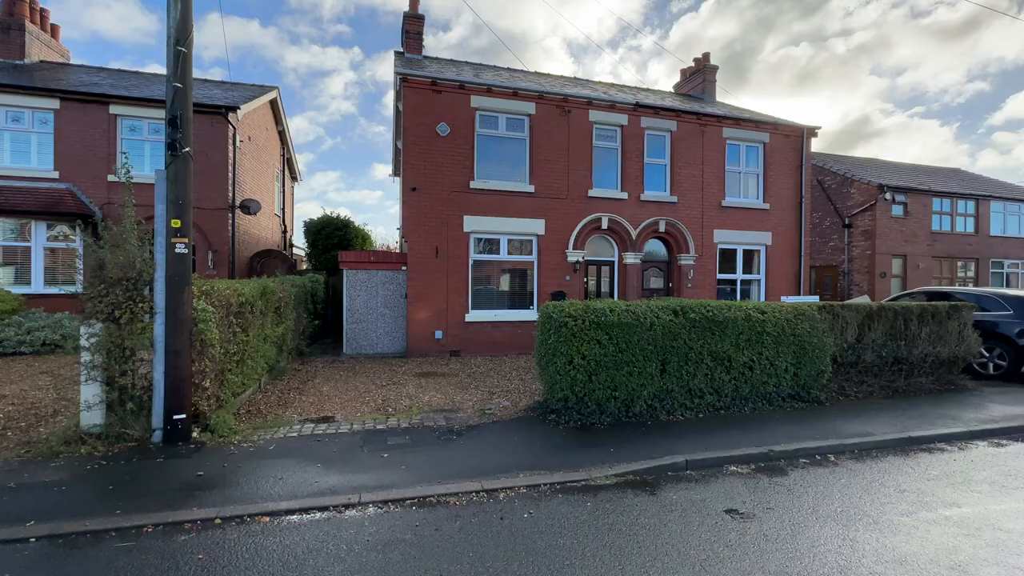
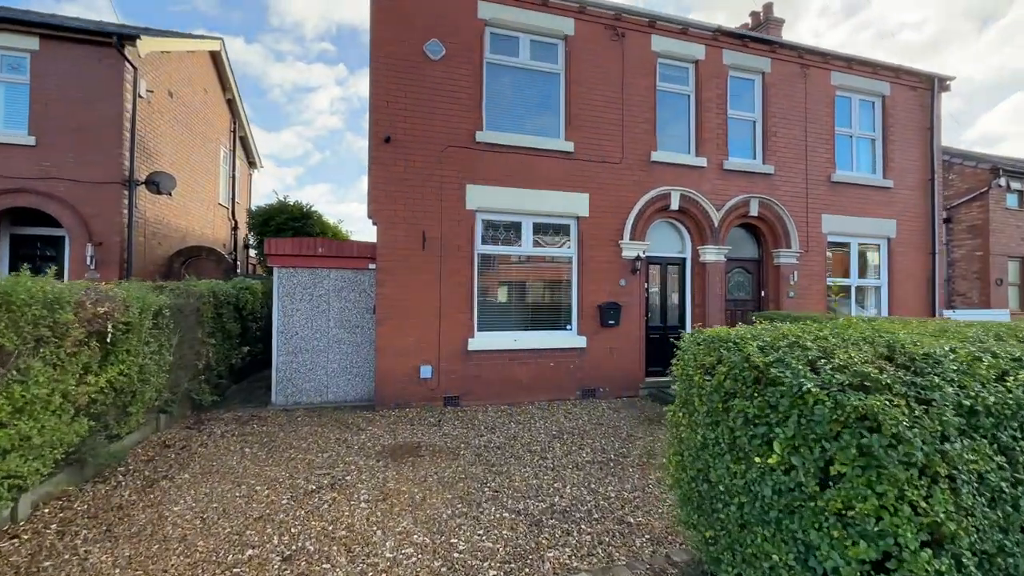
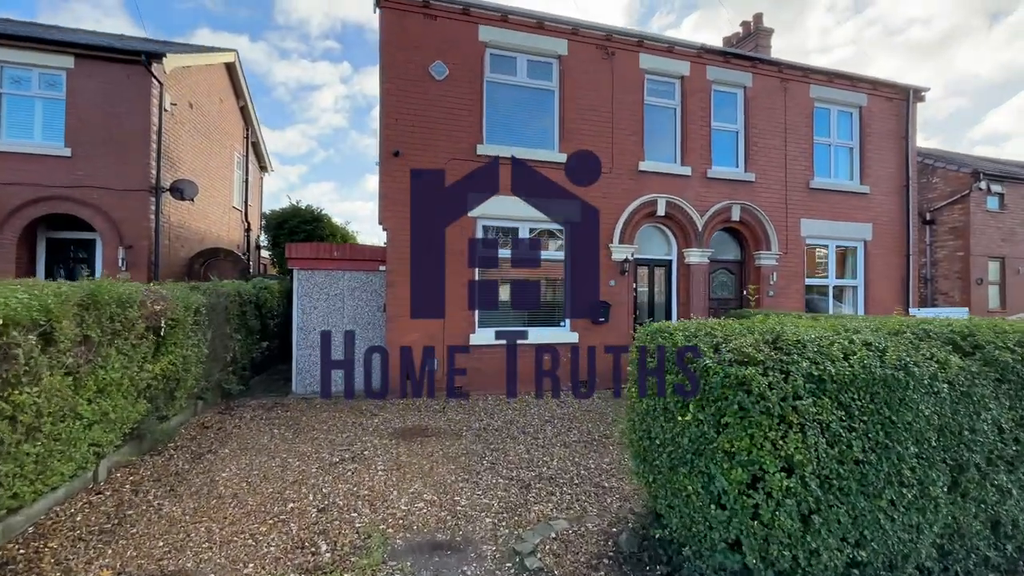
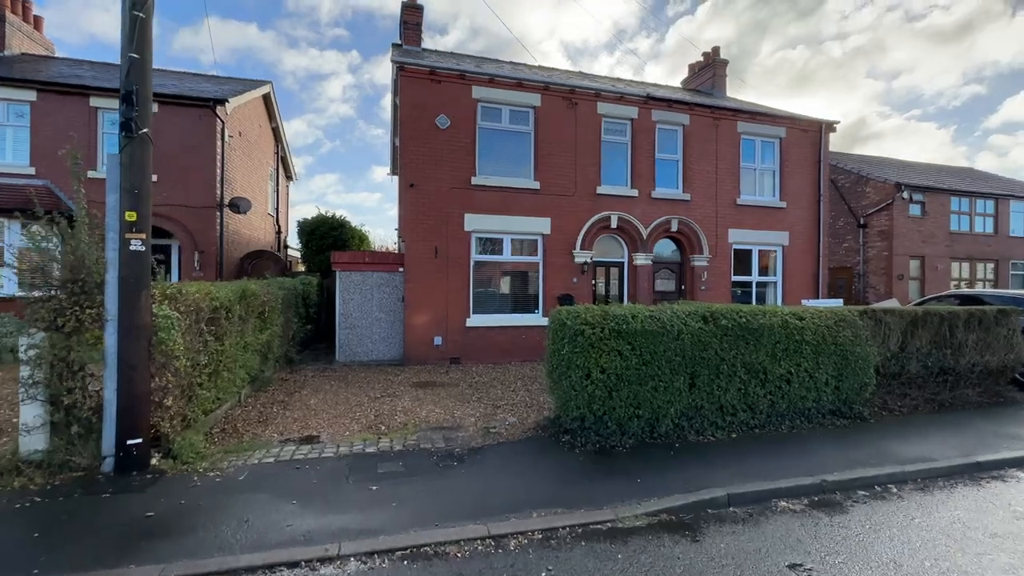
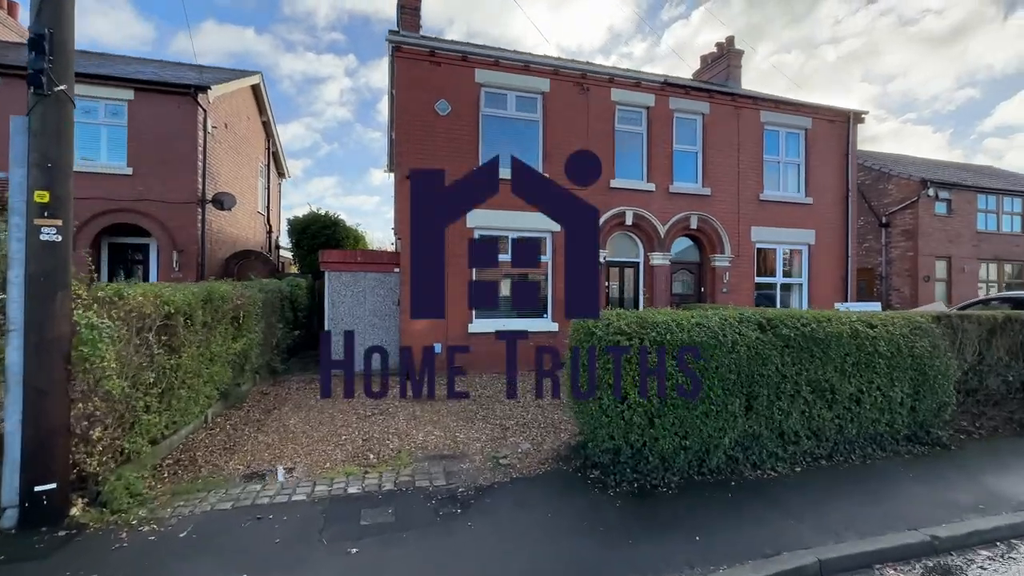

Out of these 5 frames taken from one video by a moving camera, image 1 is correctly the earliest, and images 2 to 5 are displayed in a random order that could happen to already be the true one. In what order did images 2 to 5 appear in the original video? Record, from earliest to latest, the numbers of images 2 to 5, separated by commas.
4, 5, 3, 2
